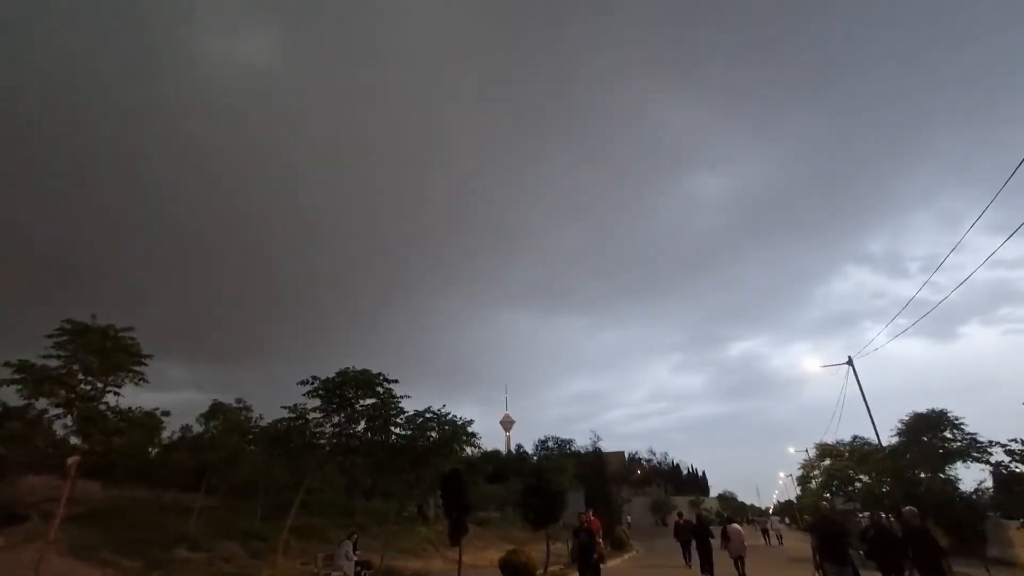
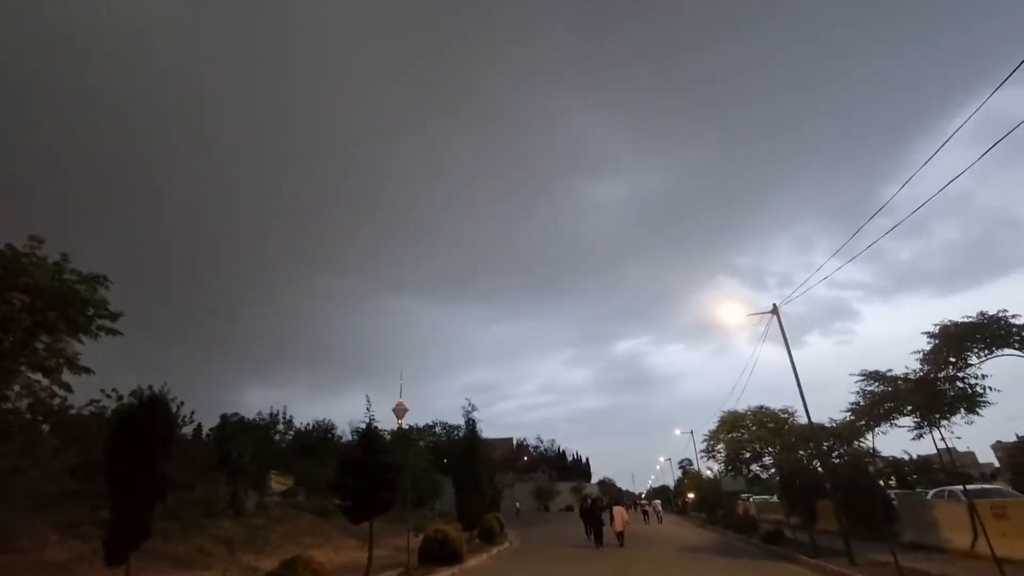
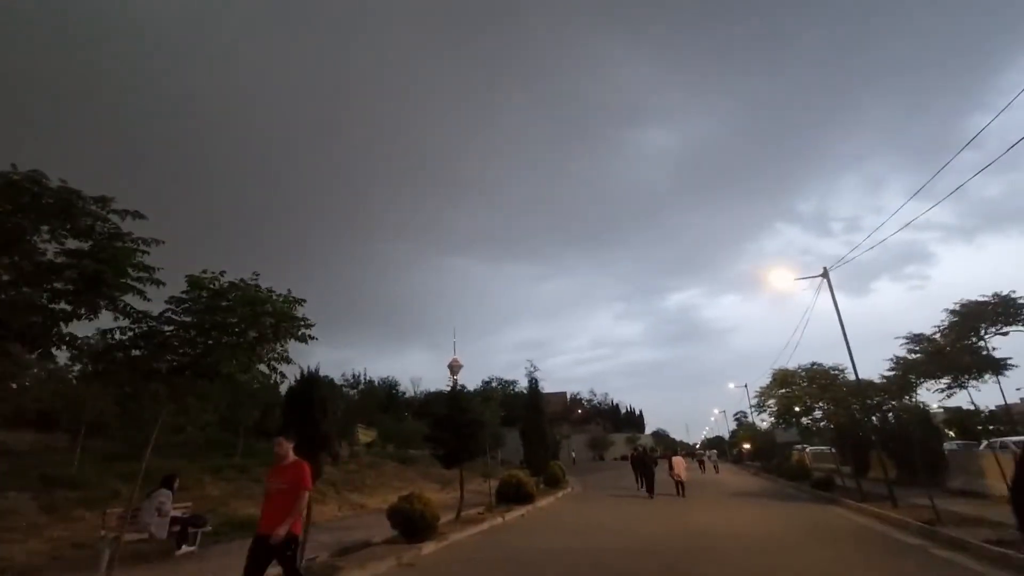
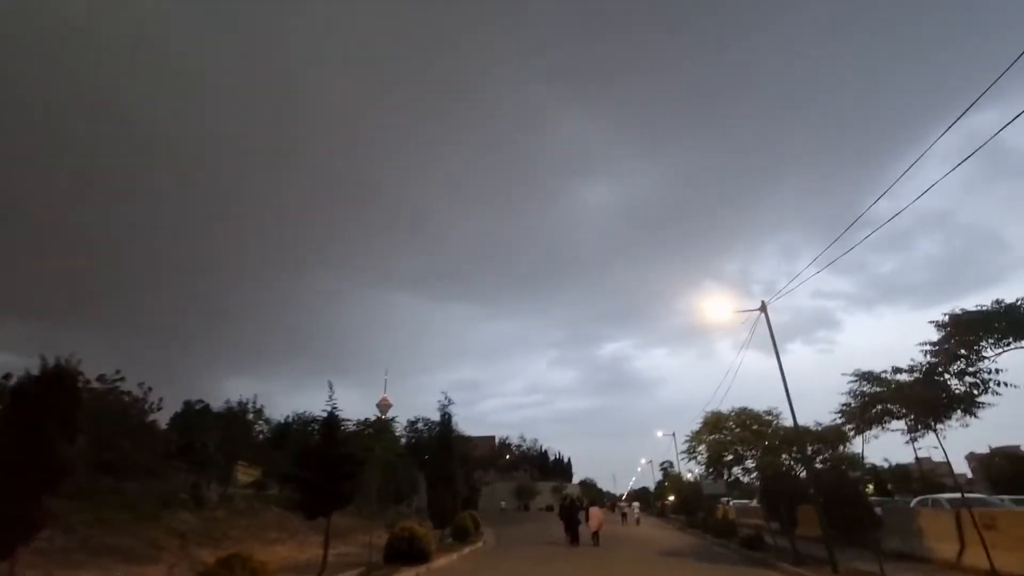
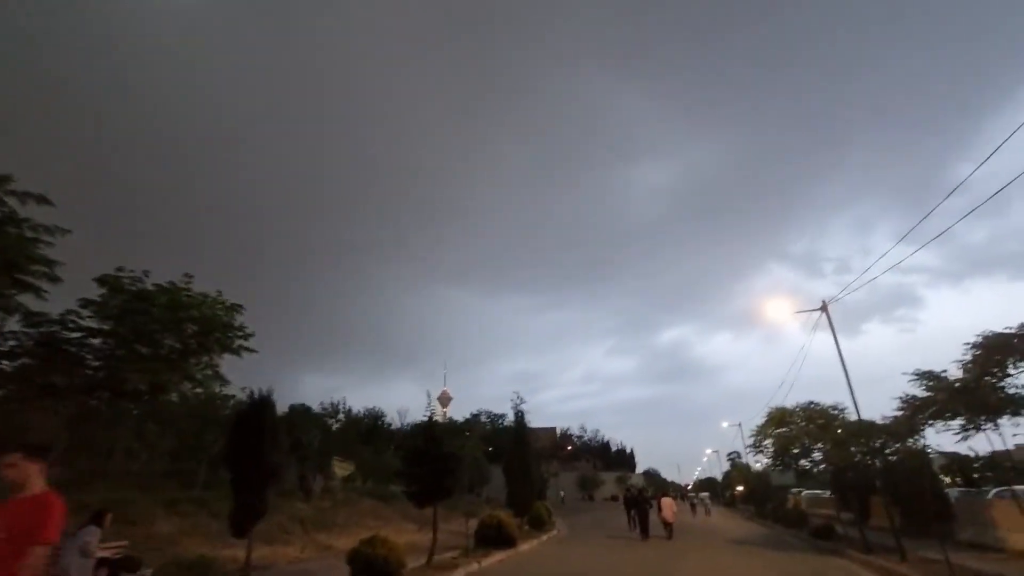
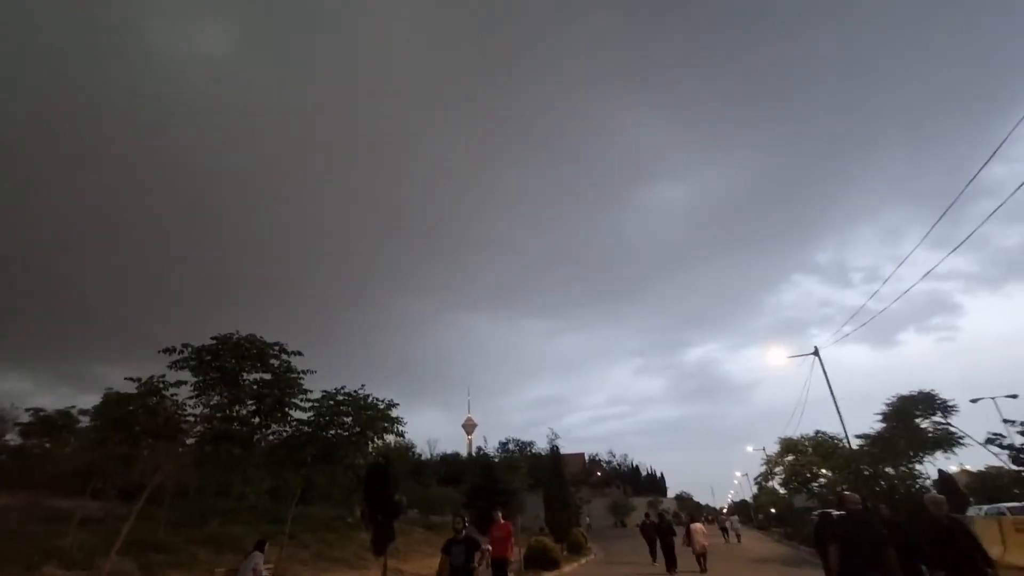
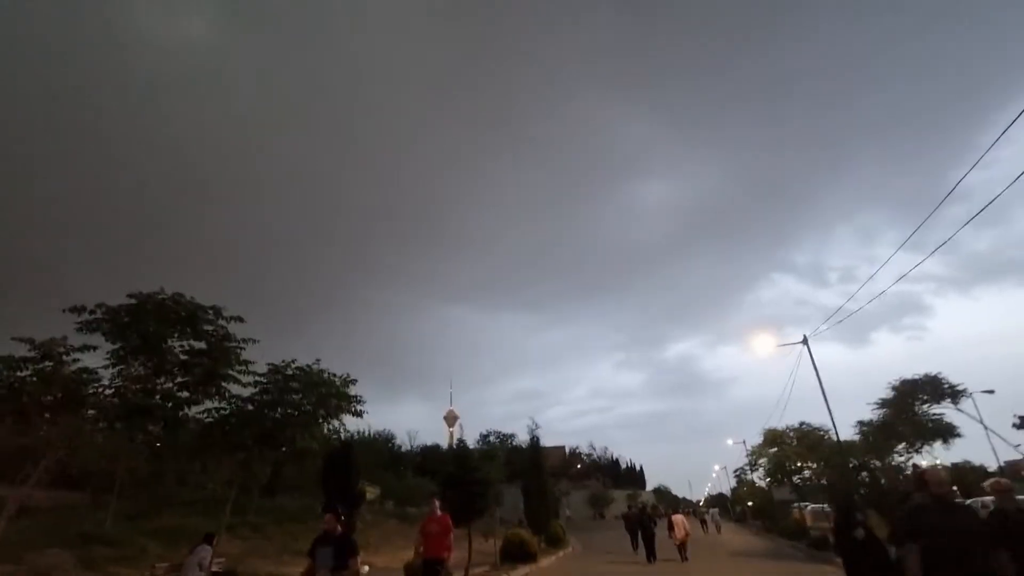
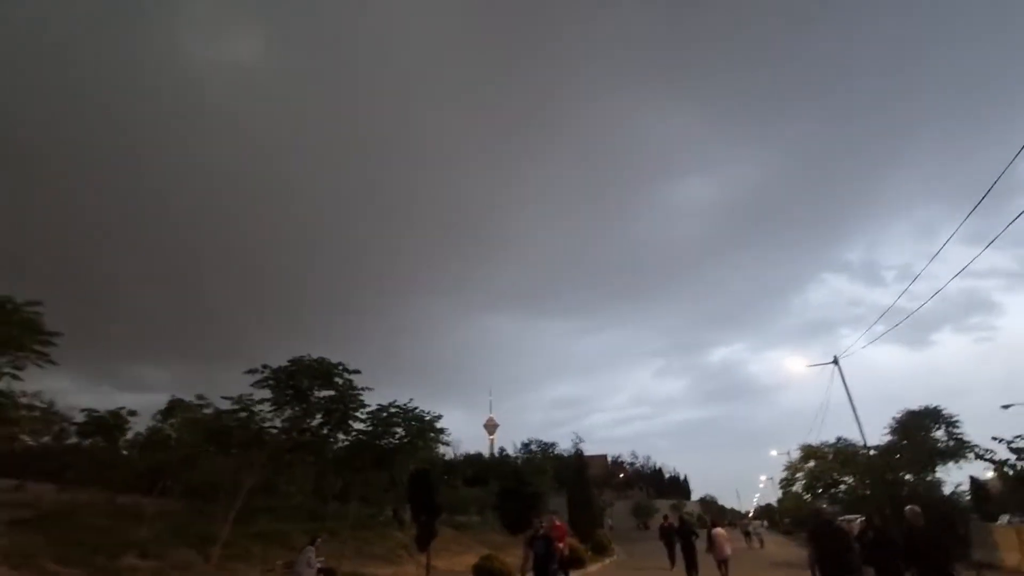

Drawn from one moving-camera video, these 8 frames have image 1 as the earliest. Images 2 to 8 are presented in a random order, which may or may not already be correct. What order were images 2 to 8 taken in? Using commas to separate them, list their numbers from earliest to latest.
8, 6, 7, 3, 5, 2, 4
